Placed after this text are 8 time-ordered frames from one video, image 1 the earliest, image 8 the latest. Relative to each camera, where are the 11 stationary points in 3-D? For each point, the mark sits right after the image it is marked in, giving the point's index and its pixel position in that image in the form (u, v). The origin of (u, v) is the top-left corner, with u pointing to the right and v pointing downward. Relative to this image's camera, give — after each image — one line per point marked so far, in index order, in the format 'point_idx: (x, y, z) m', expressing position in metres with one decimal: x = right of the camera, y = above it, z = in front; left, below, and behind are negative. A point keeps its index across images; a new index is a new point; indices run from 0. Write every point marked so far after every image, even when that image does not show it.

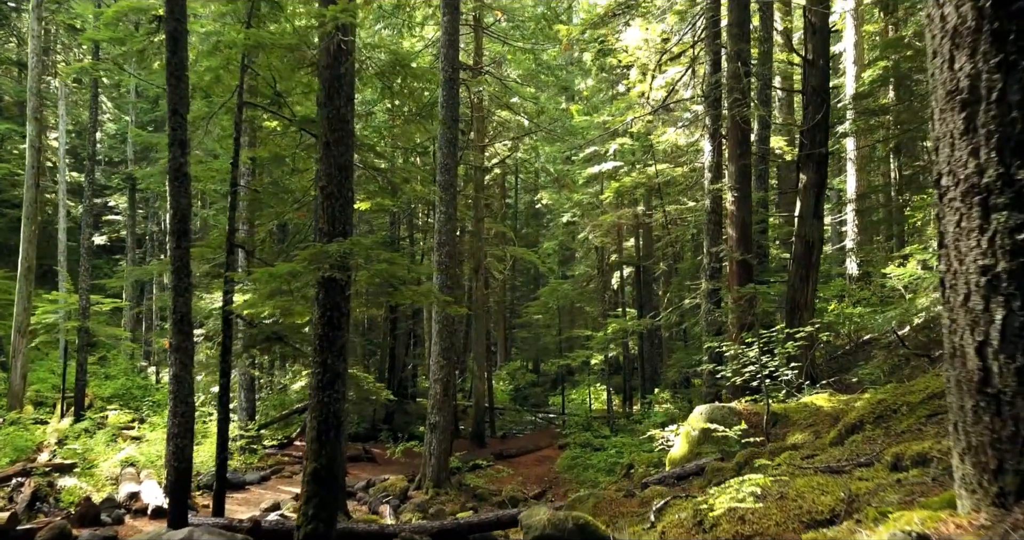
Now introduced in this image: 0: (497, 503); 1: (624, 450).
0: (-0.3, -3.9, +12.2) m
1: (+2.2, -3.5, +14.2) m
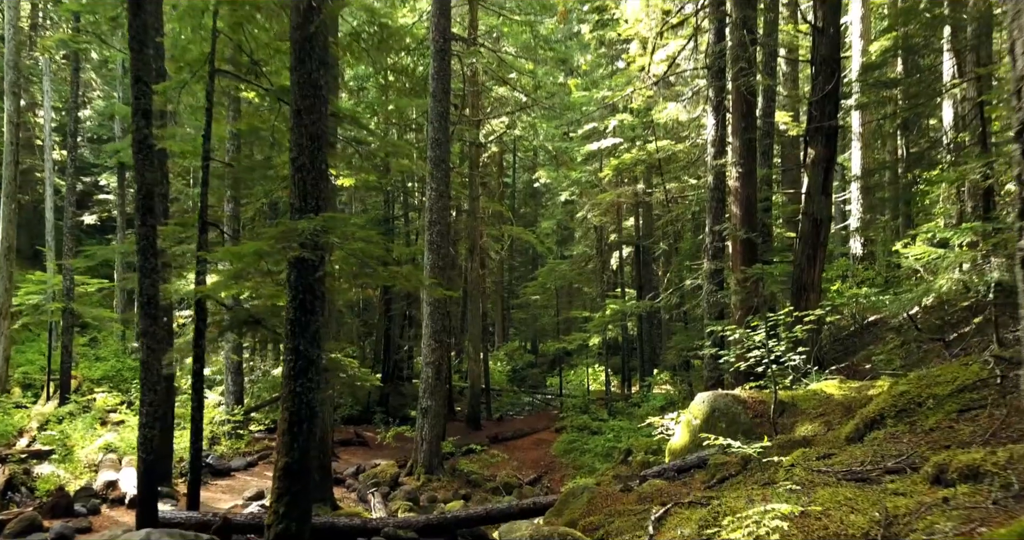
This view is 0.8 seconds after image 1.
0: (-0.4, -3.5, +11.8) m
1: (+2.1, -3.1, +13.9) m
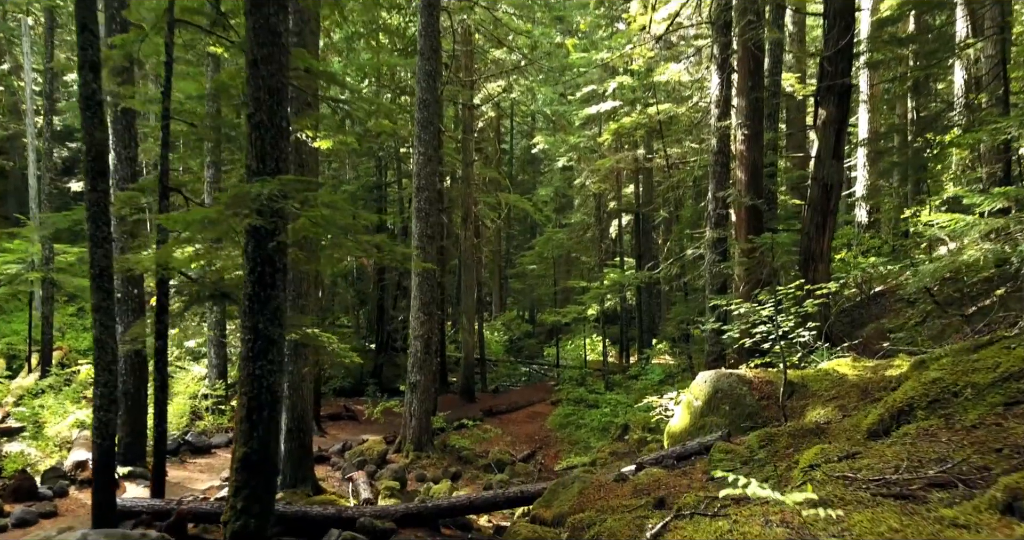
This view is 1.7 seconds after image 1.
0: (-0.5, -3.1, +11.4) m
1: (+1.9, -2.5, +13.4) m
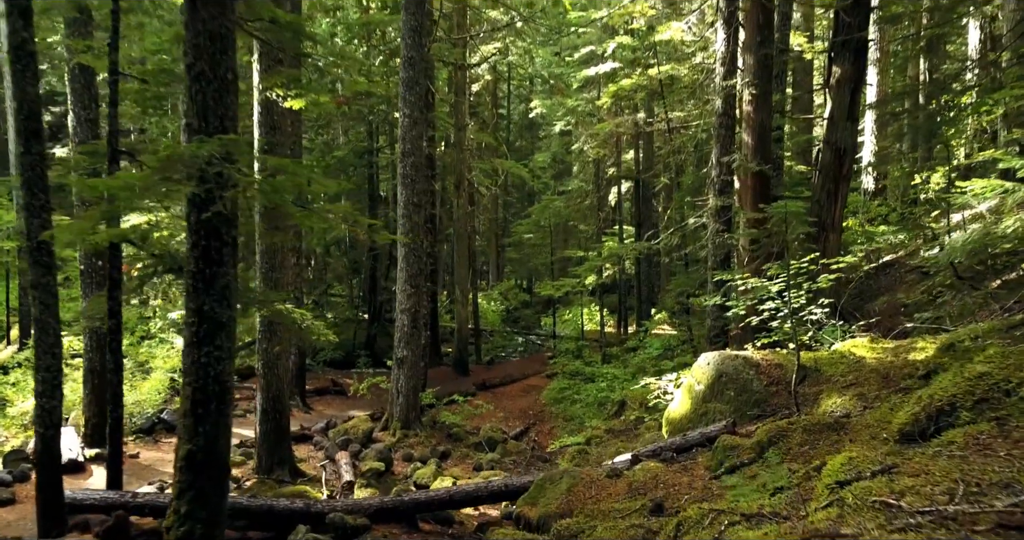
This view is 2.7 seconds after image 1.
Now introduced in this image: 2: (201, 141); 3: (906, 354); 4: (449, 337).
0: (-0.6, -2.6, +10.9) m
1: (+1.8, -2.0, +13.0) m
2: (-1.7, +0.7, +4.0) m
3: (+2.8, -0.6, +5.3) m
4: (-1.7, -1.8, +19.8) m
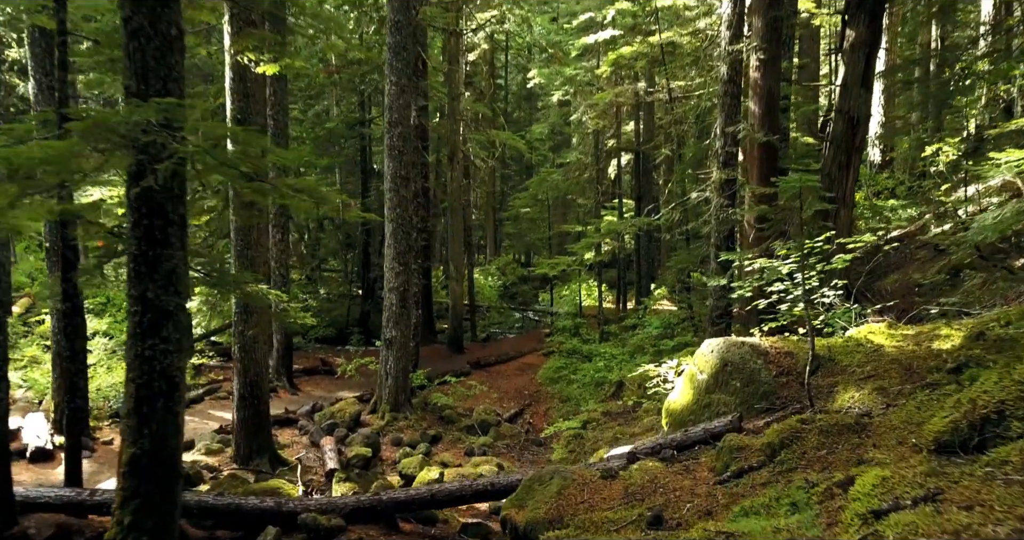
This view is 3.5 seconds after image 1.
0: (-0.7, -2.3, +10.6) m
1: (+1.7, -1.6, +12.6) m
2: (-1.8, +0.8, +3.5) m
3: (+2.7, -0.5, +4.8) m
4: (-1.8, -1.1, +19.3) m
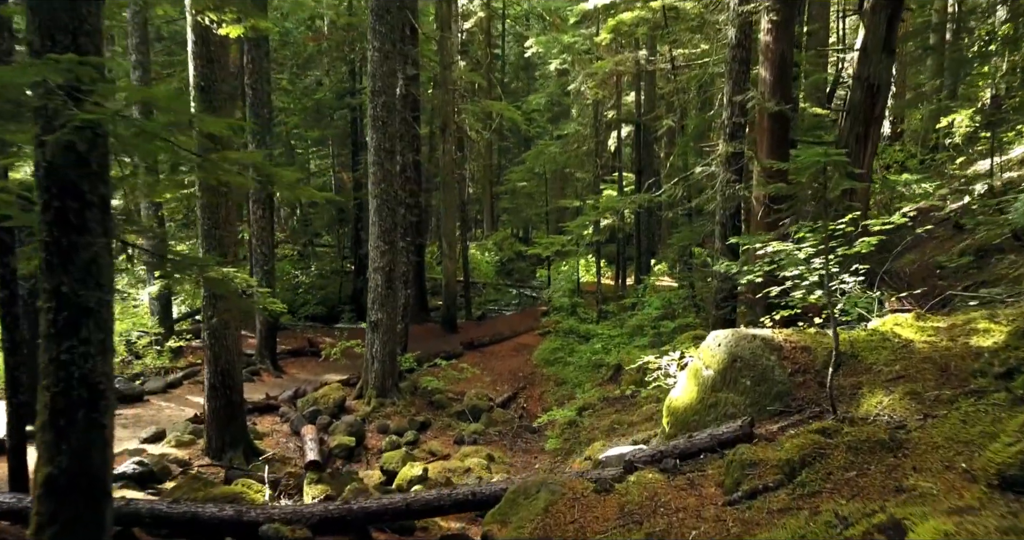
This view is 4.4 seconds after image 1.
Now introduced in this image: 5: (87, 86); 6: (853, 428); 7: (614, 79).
0: (-0.8, -2.0, +10.1) m
1: (+1.6, -1.2, +12.0) m
2: (-1.9, +0.8, +2.9) m
3: (+2.6, -0.4, +4.3) m
4: (-1.9, -0.5, +18.8) m
5: (-1.7, +0.8, +3.0) m
6: (+1.7, -0.8, +3.6) m
7: (+2.4, +4.4, +17.0) m
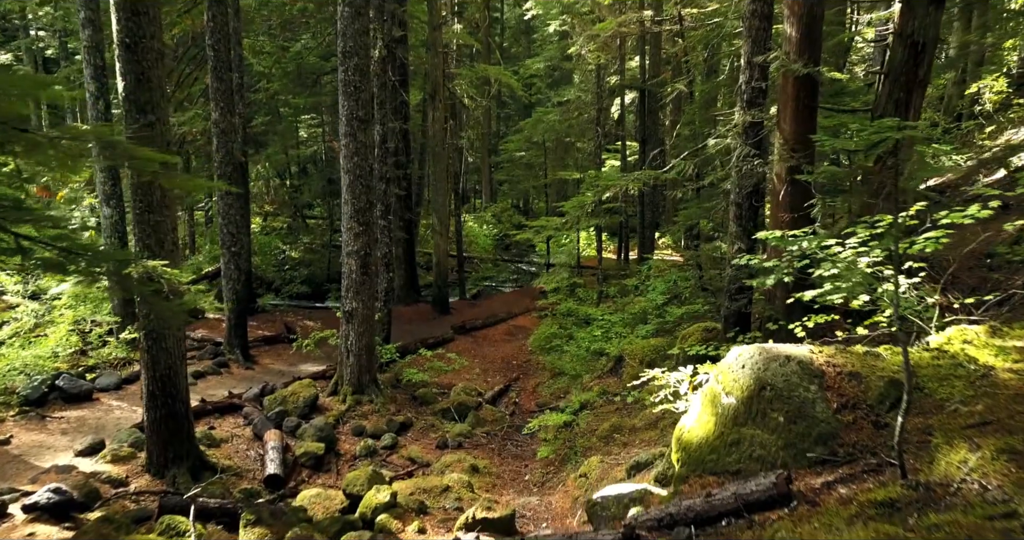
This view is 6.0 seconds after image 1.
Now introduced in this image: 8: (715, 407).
0: (-0.9, -1.8, +9.2) m
1: (+1.5, -0.9, +11.1) m
2: (-2.0, +0.7, +1.9) m
3: (+2.5, -0.4, +3.3) m
4: (-2.0, +0.1, +17.8) m
5: (-1.9, +0.7, +2.0) m
6: (+1.5, -0.8, +2.6) m
7: (+2.3, +4.9, +15.8) m
8: (+1.1, -0.7, +4.0) m
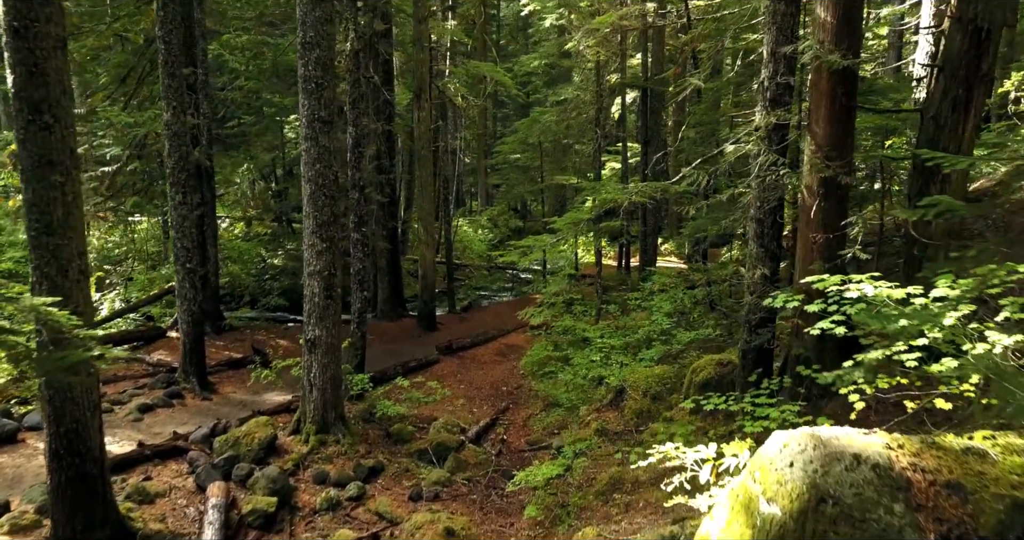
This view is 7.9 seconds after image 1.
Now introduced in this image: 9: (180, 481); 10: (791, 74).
0: (-1.1, -2.0, +8.1) m
1: (+1.4, -1.2, +10.0) m
2: (-2.2, +0.5, +0.8) m
3: (+2.3, -0.7, +2.2) m
4: (-2.1, -0.2, +16.8) m
5: (-2.0, +0.4, +0.9) m
6: (+1.3, -1.1, +1.5) m
7: (+2.1, +4.7, +14.7) m
8: (+0.9, -1.0, +2.9) m
9: (-3.1, -2.0, +7.0) m
10: (+2.4, +1.7, +6.3) m
